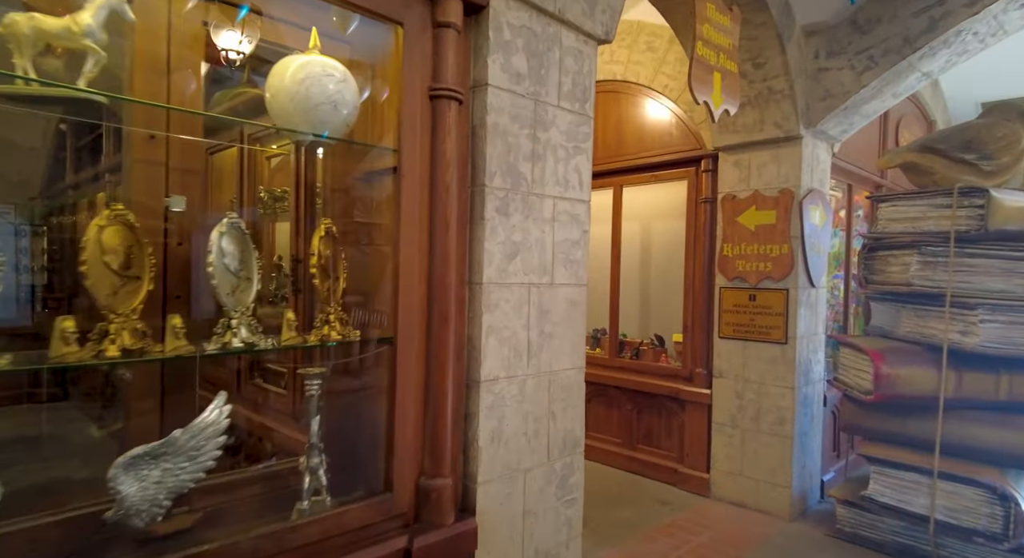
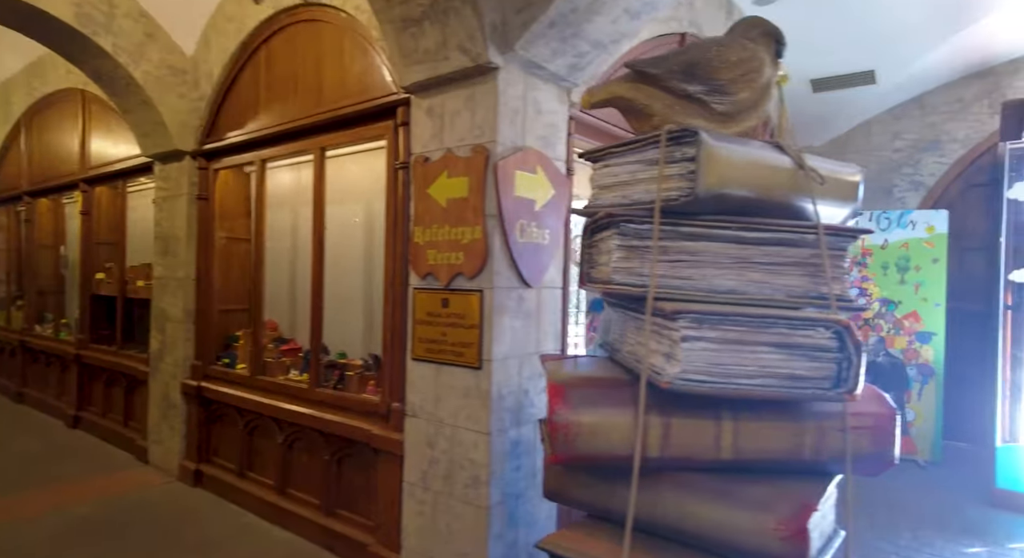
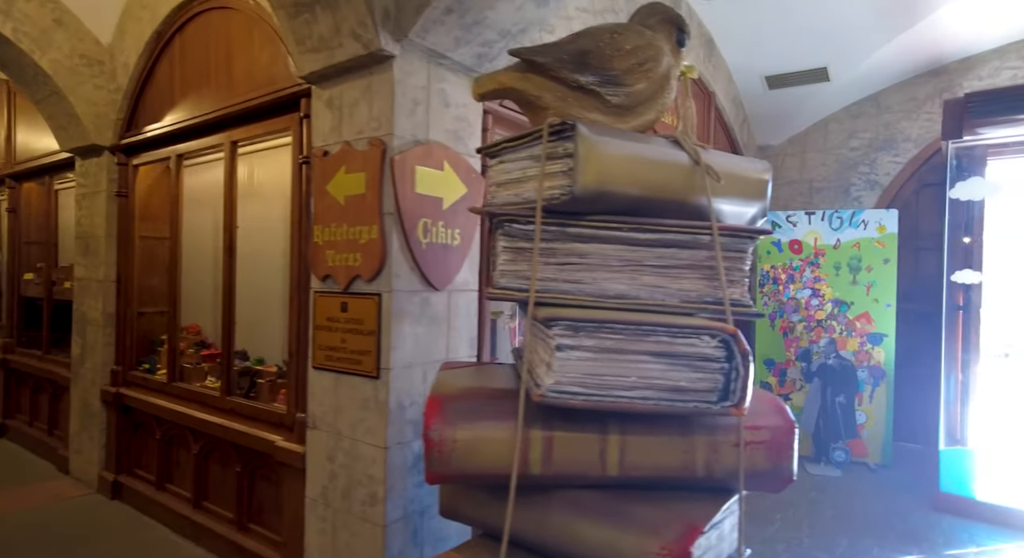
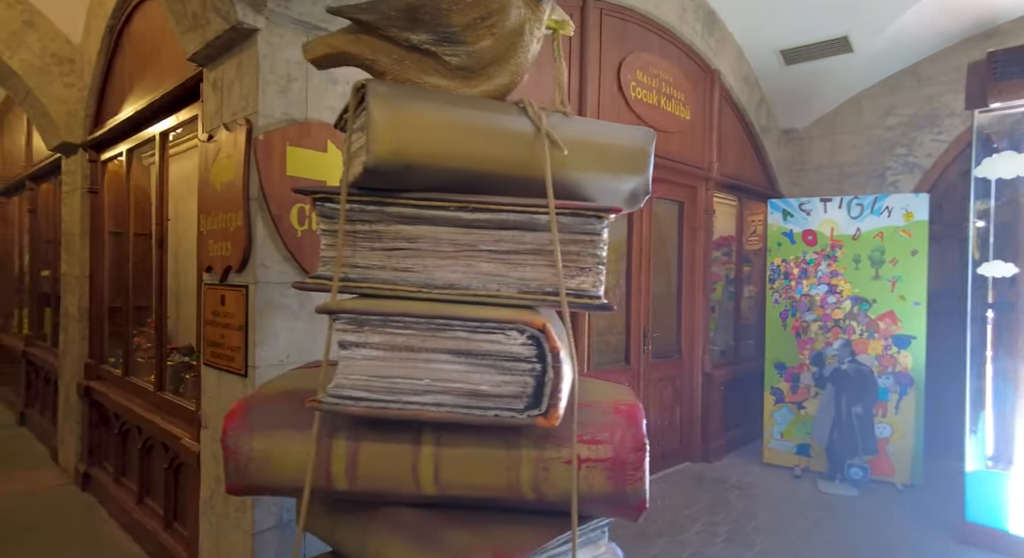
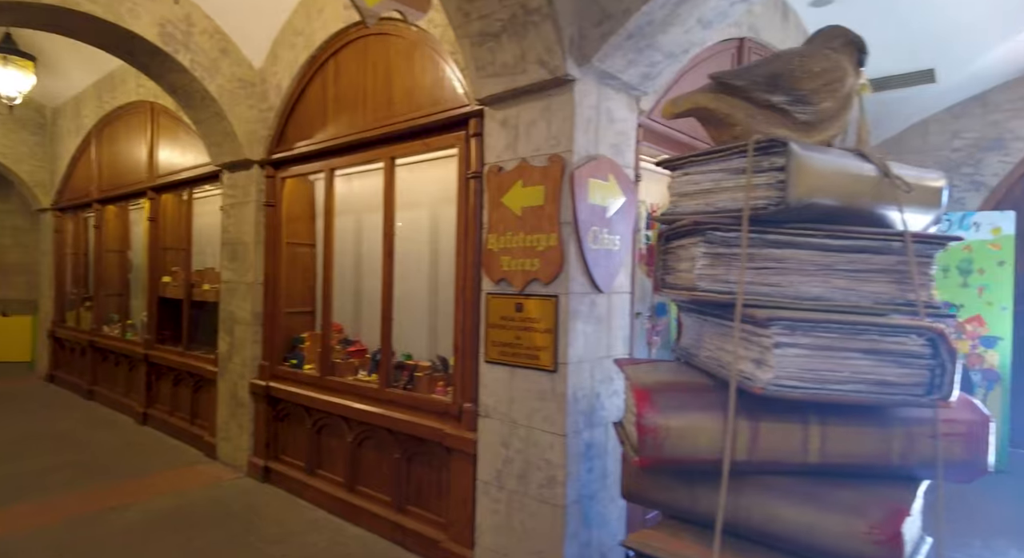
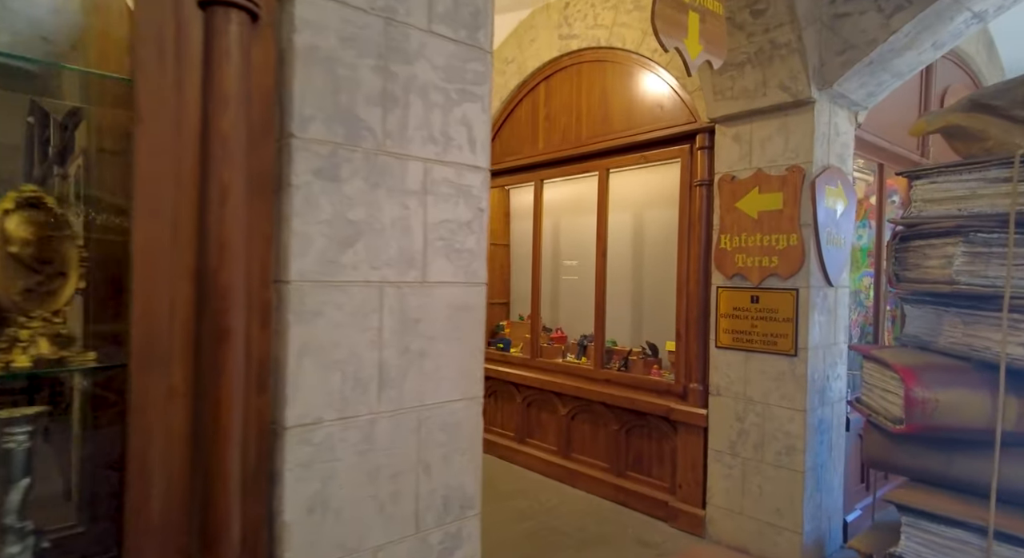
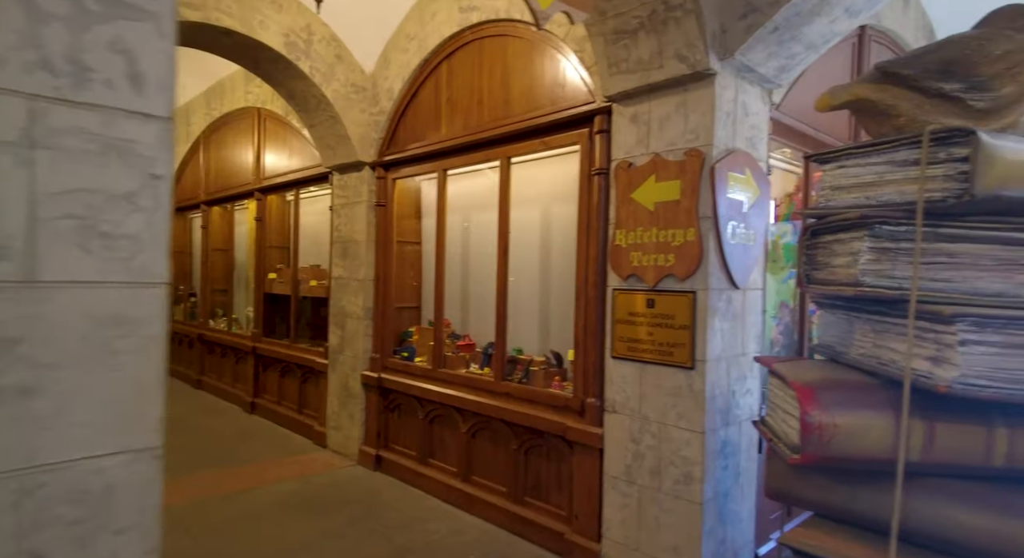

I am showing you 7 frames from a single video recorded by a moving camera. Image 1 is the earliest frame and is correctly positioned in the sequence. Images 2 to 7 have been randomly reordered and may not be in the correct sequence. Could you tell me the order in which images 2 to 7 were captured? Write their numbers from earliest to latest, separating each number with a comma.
6, 7, 5, 2, 3, 4
